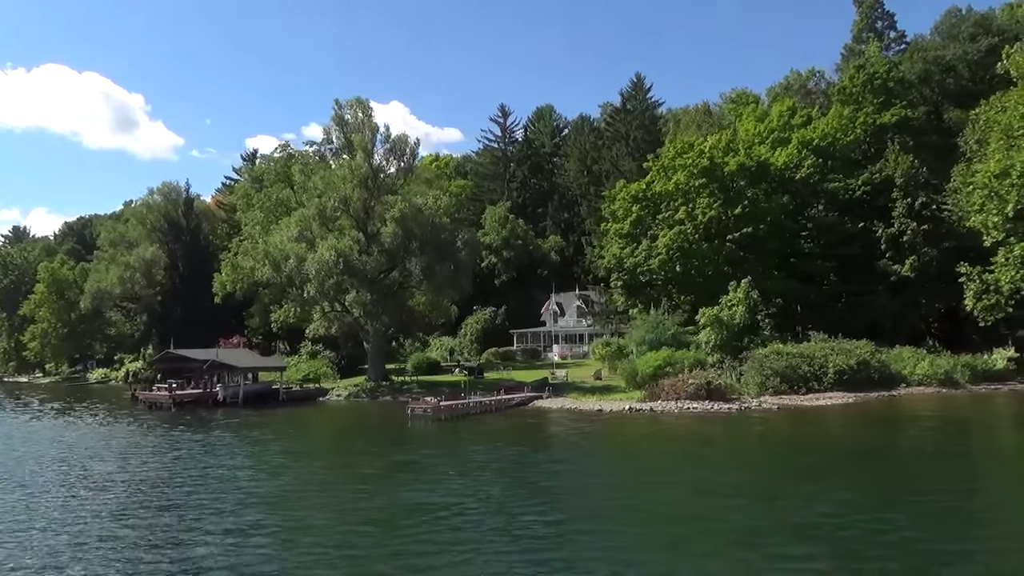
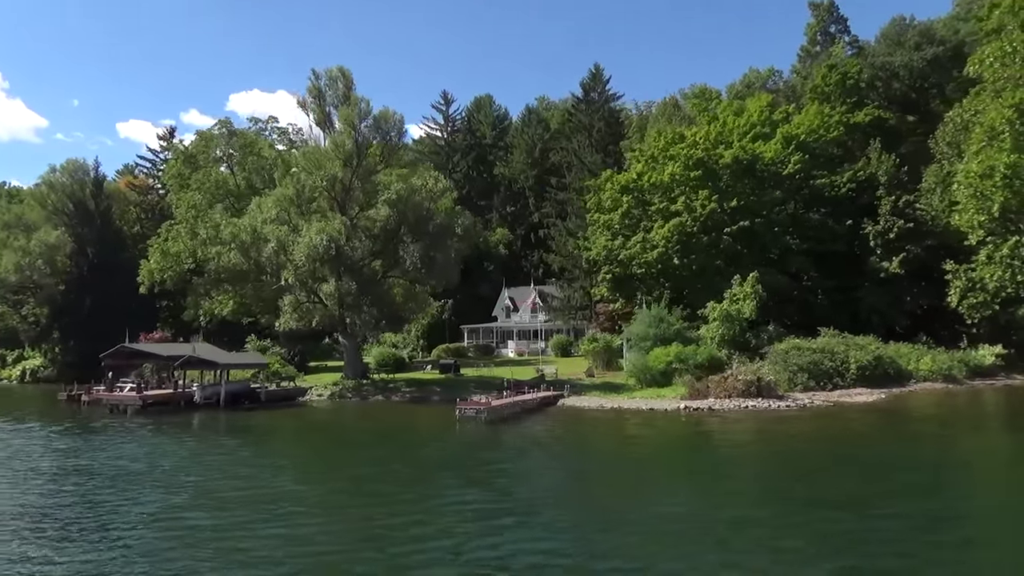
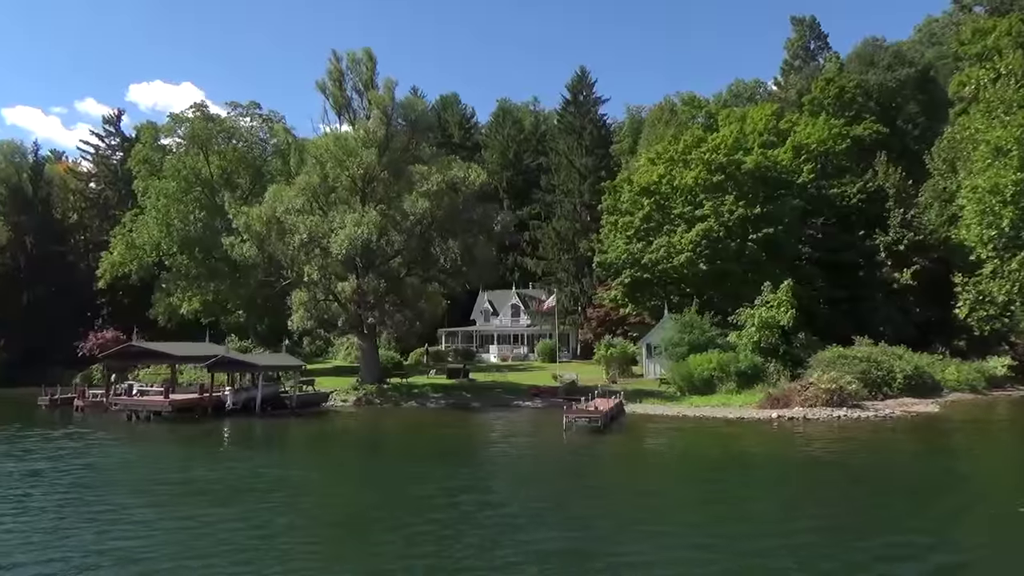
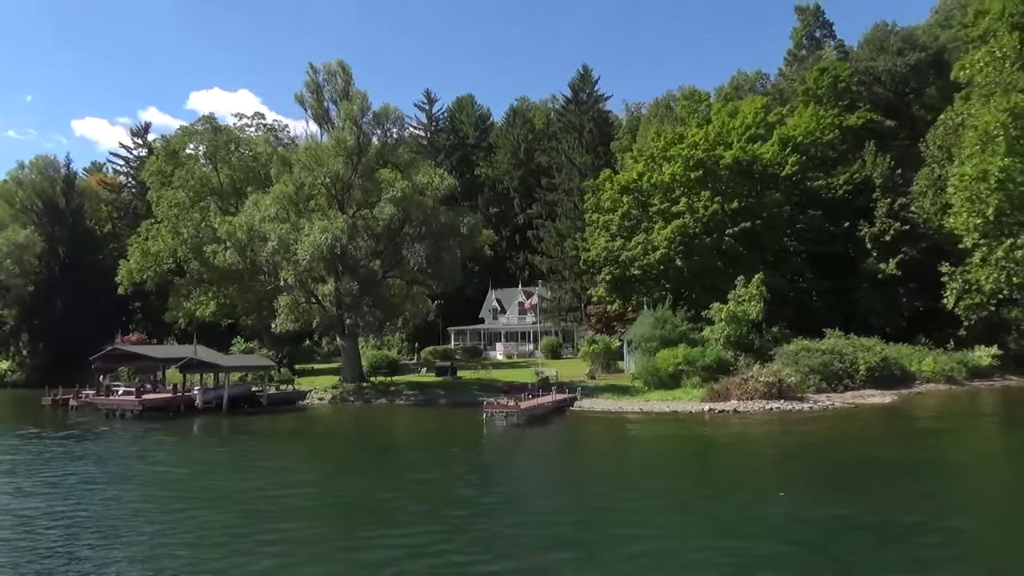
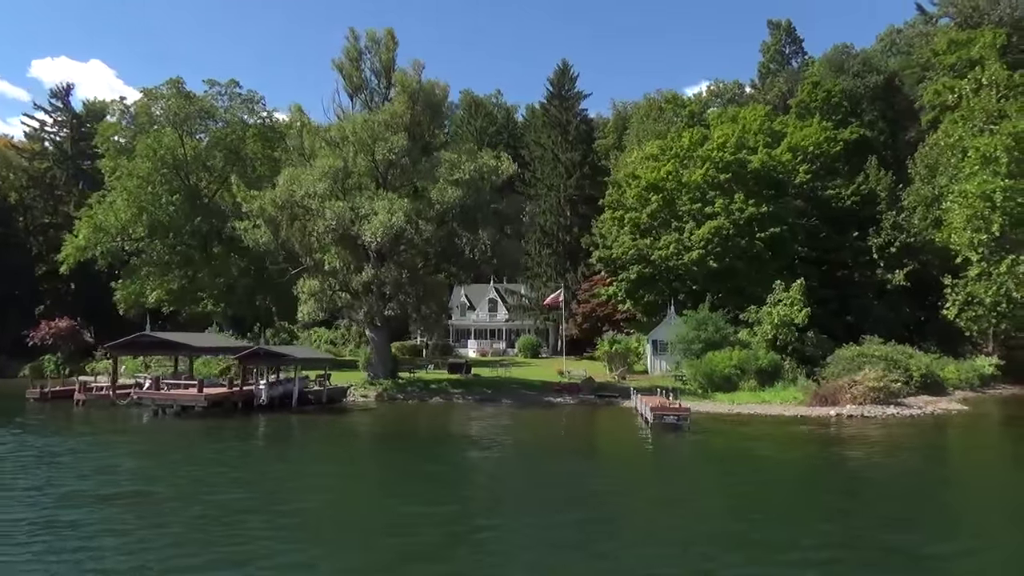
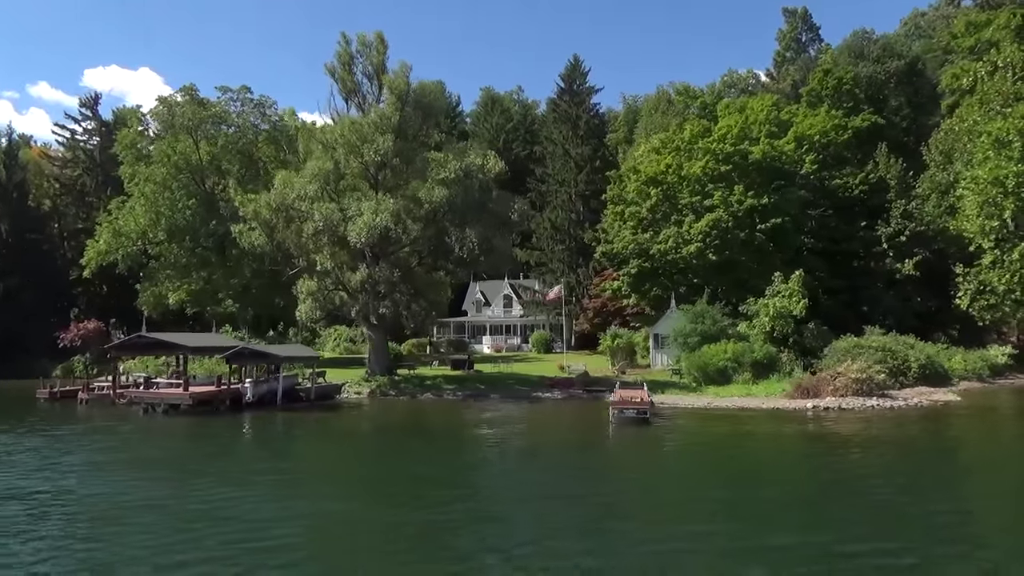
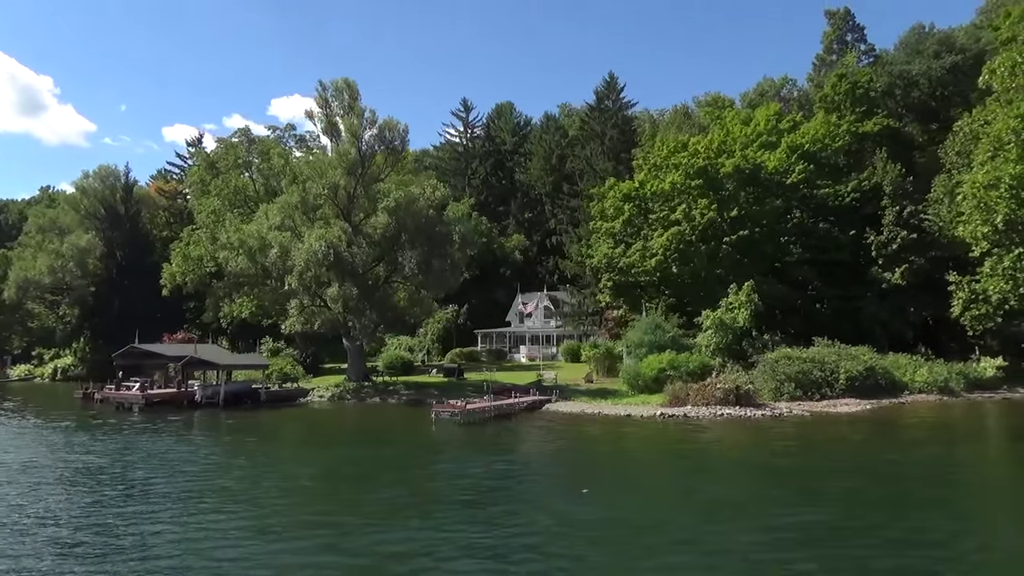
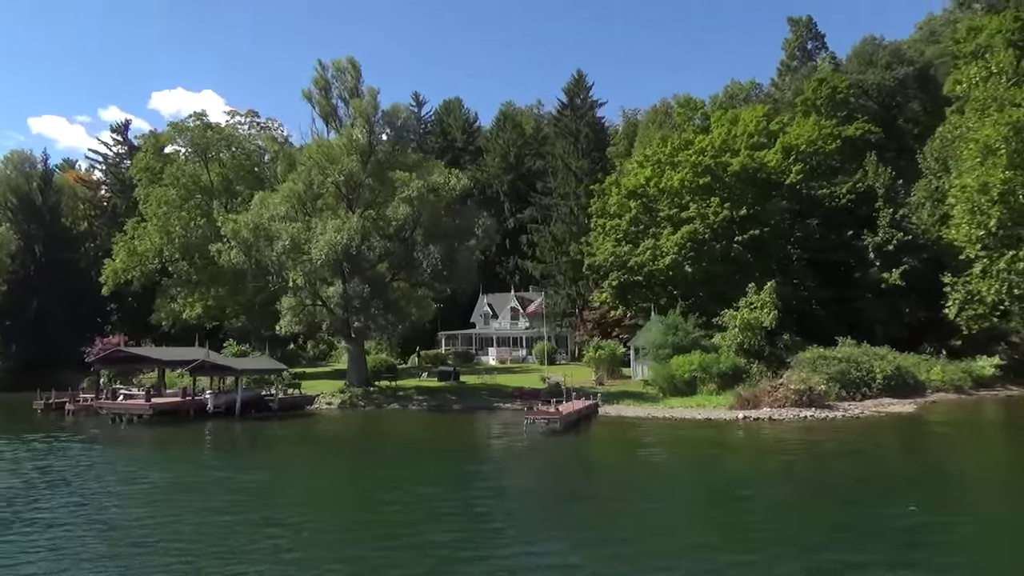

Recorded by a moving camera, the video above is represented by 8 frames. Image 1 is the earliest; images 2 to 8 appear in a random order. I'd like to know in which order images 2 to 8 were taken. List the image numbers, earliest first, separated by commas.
7, 2, 4, 8, 3, 6, 5
